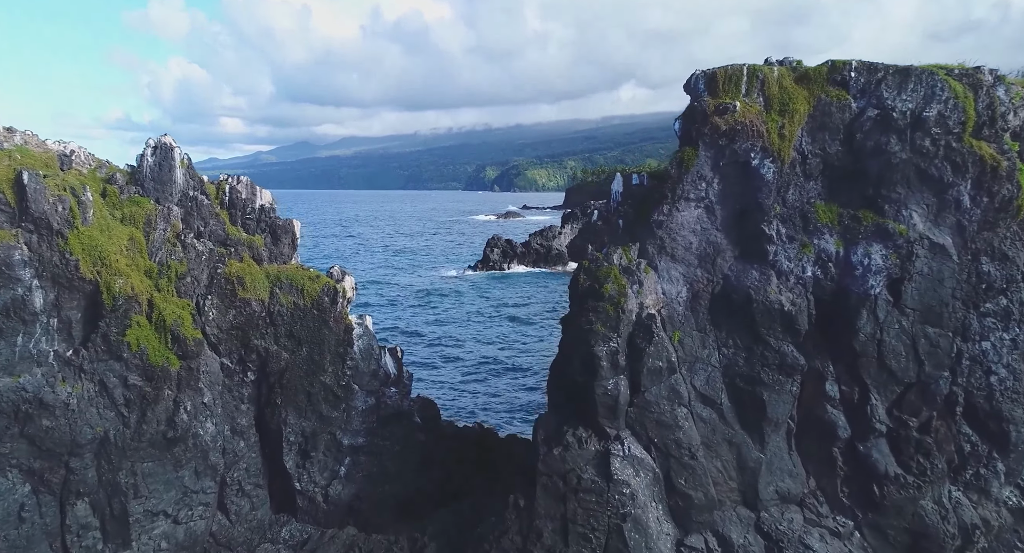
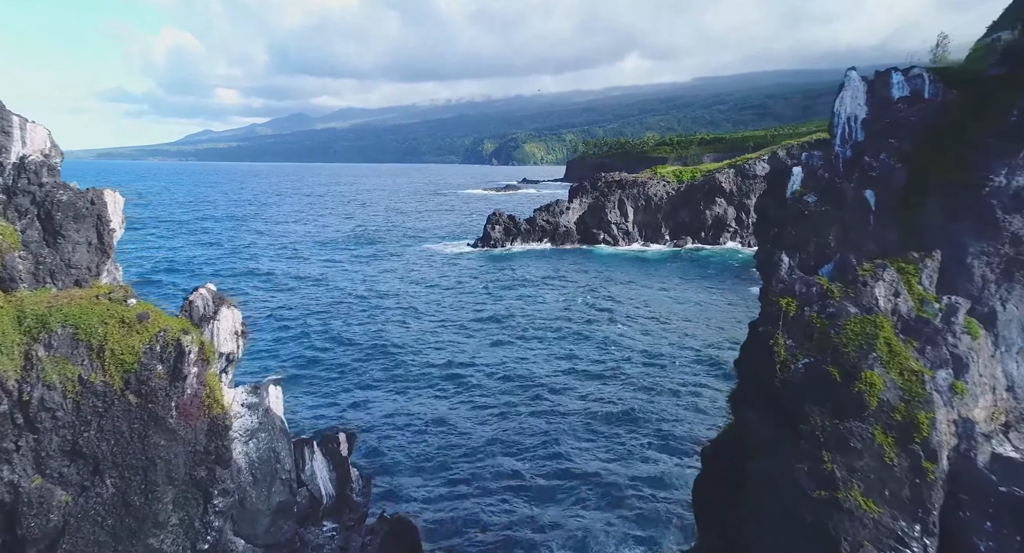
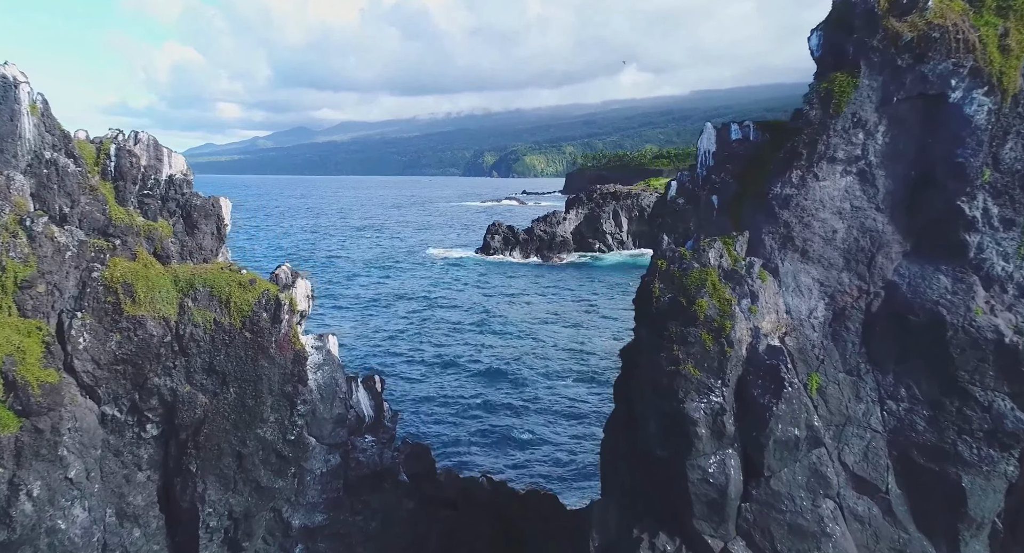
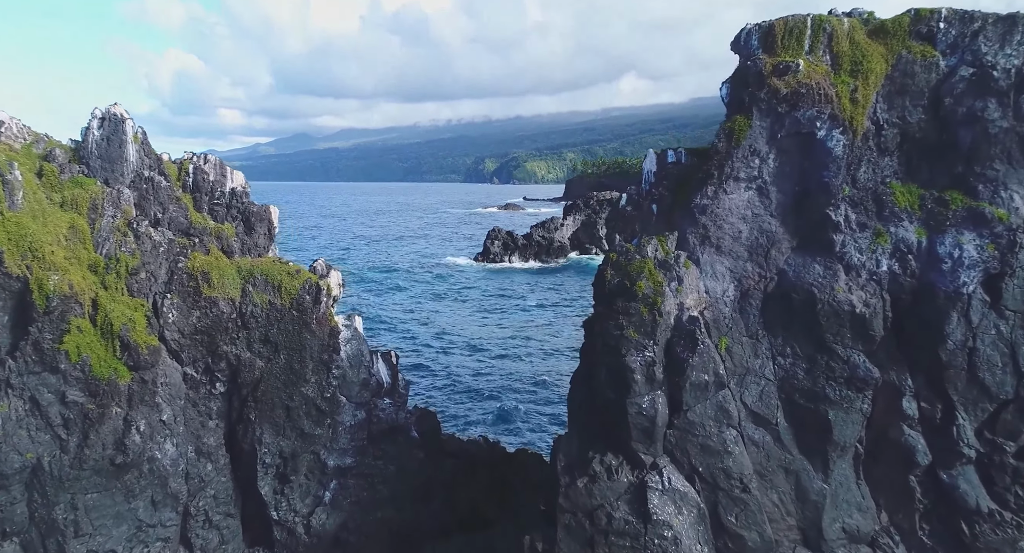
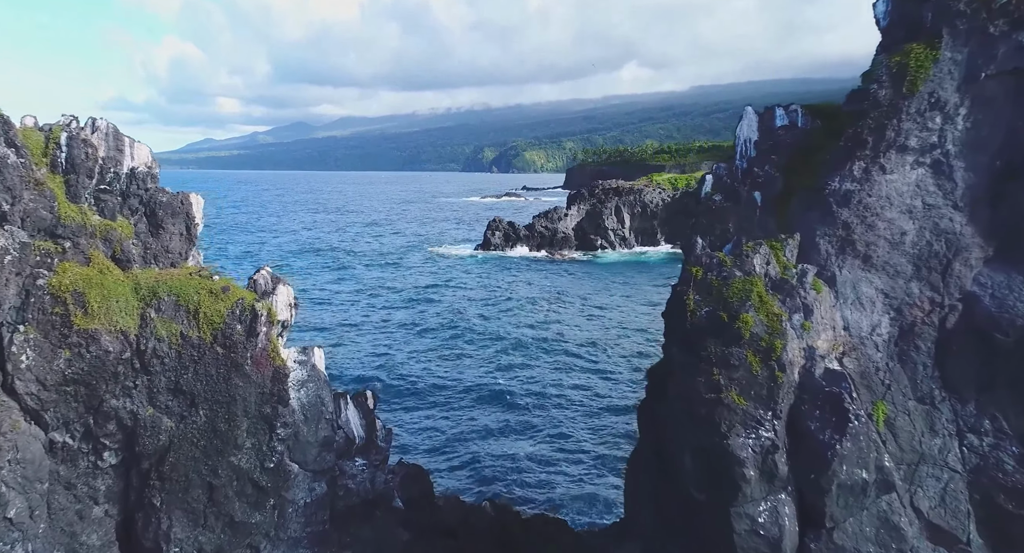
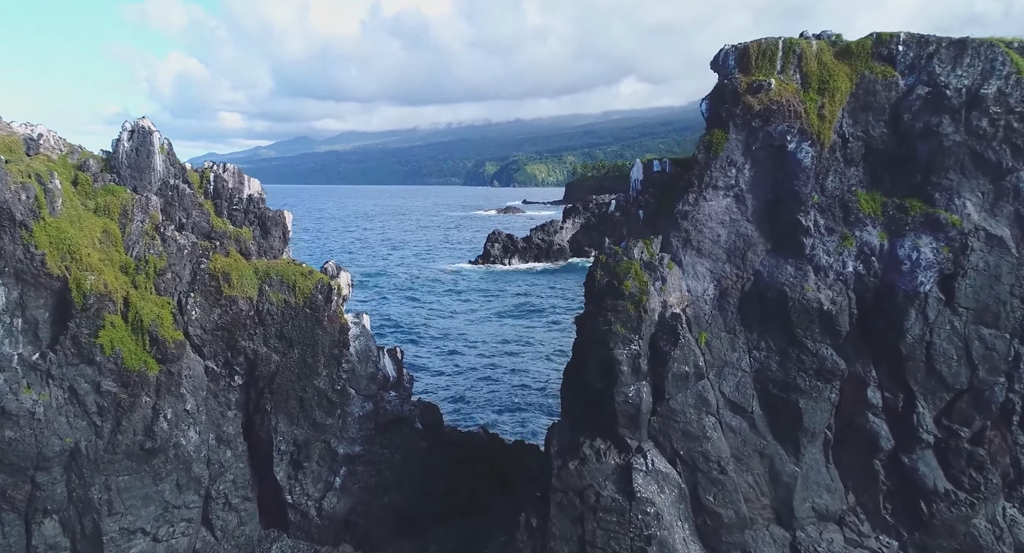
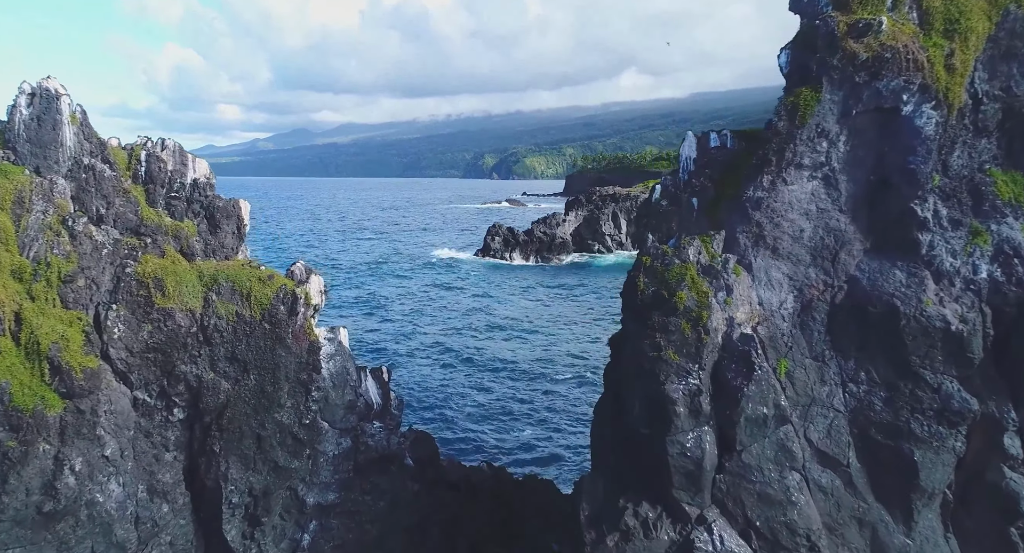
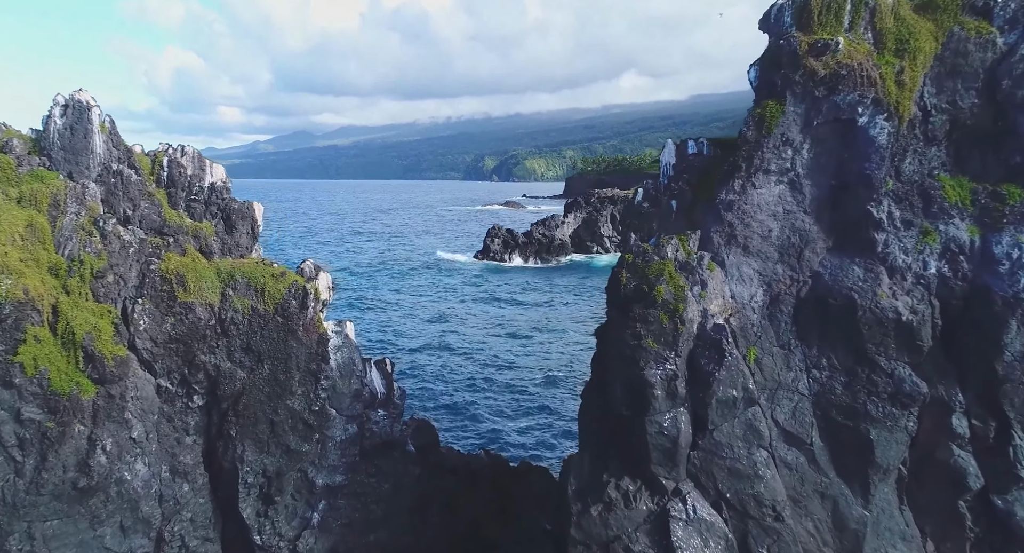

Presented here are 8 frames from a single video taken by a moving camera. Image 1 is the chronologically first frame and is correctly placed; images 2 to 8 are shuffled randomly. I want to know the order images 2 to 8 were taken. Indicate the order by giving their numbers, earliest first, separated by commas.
6, 4, 8, 7, 3, 5, 2
